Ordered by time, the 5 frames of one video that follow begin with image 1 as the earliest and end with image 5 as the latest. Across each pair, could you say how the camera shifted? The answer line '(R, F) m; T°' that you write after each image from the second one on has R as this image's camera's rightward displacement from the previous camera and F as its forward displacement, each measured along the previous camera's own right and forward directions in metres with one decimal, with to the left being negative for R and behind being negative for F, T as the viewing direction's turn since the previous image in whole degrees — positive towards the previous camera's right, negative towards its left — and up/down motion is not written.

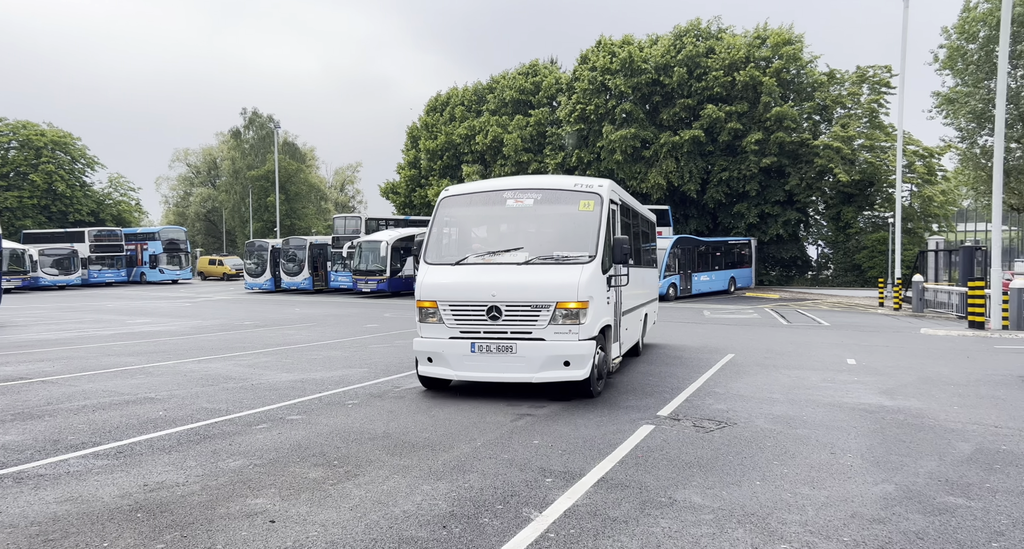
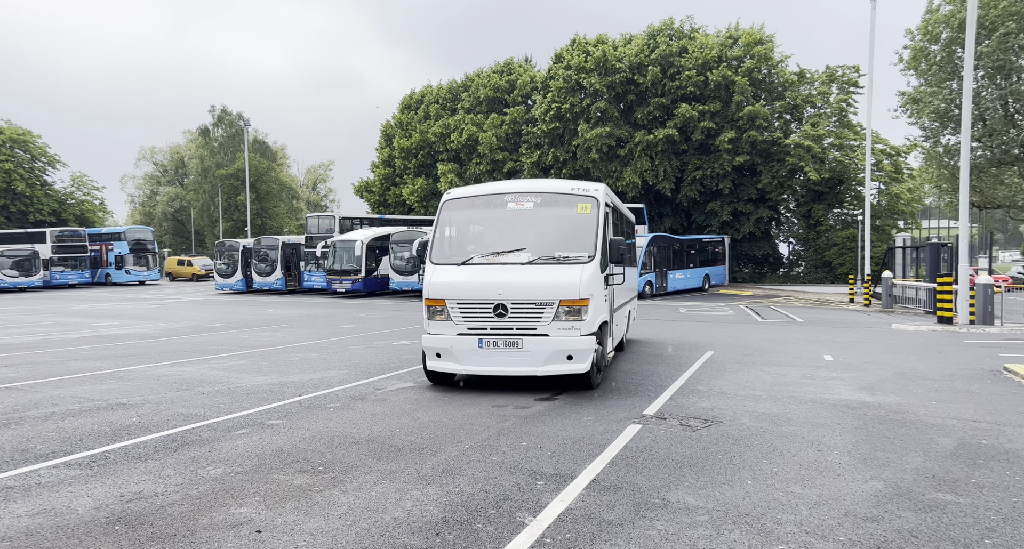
(-0.1, +0.1) m; +2°
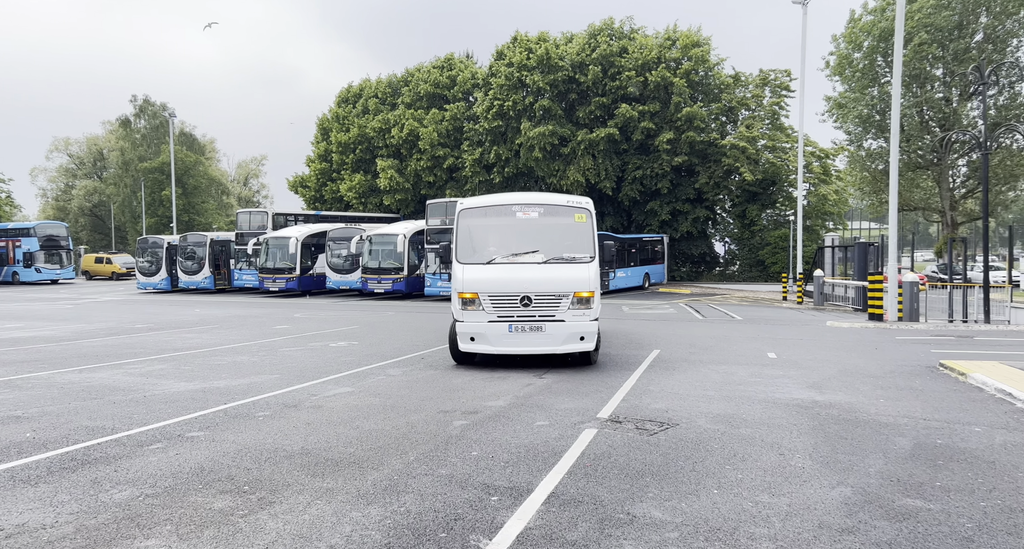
(-0.1, +0.4) m; +5°
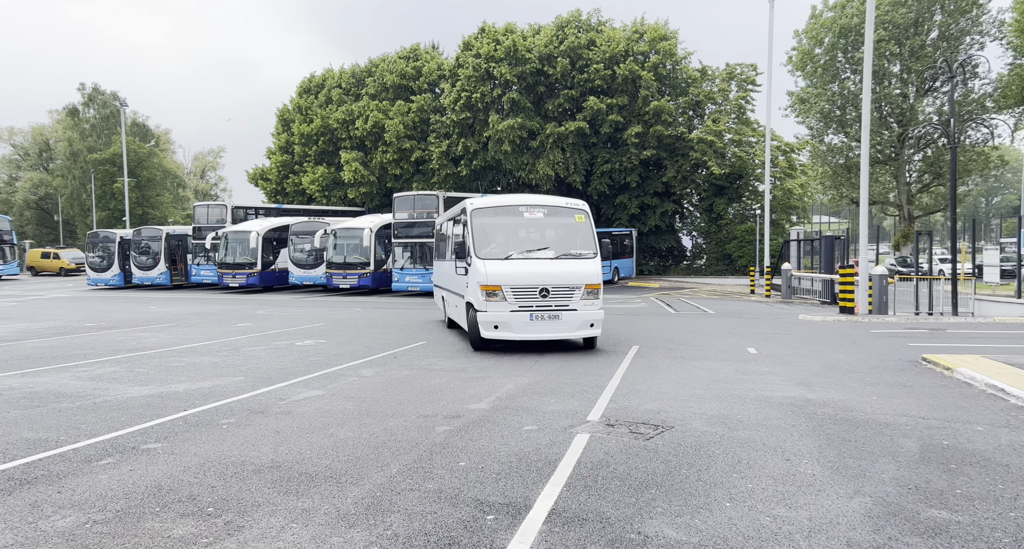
(-0.2, +0.4) m; +3°
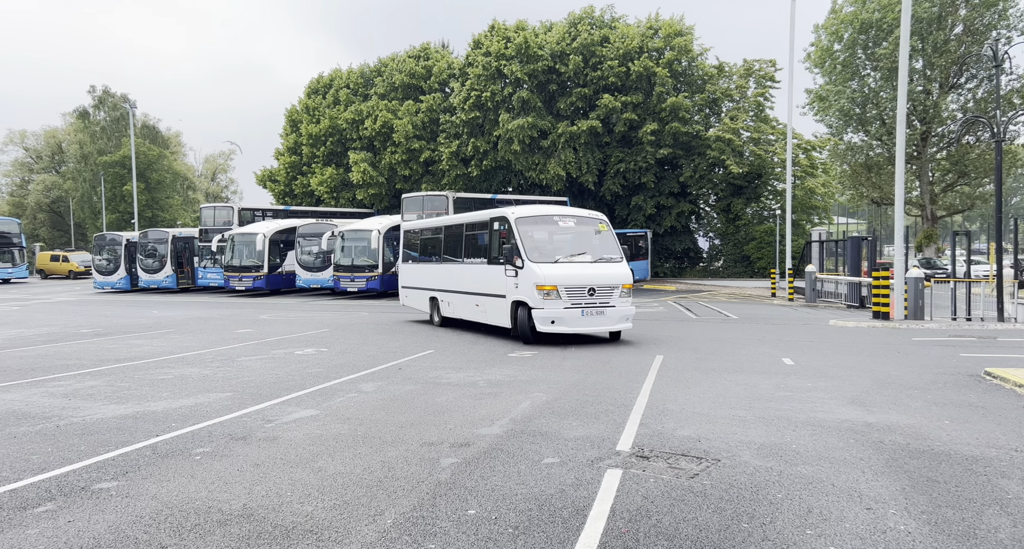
(-0.1, +1.0) m; -1°
